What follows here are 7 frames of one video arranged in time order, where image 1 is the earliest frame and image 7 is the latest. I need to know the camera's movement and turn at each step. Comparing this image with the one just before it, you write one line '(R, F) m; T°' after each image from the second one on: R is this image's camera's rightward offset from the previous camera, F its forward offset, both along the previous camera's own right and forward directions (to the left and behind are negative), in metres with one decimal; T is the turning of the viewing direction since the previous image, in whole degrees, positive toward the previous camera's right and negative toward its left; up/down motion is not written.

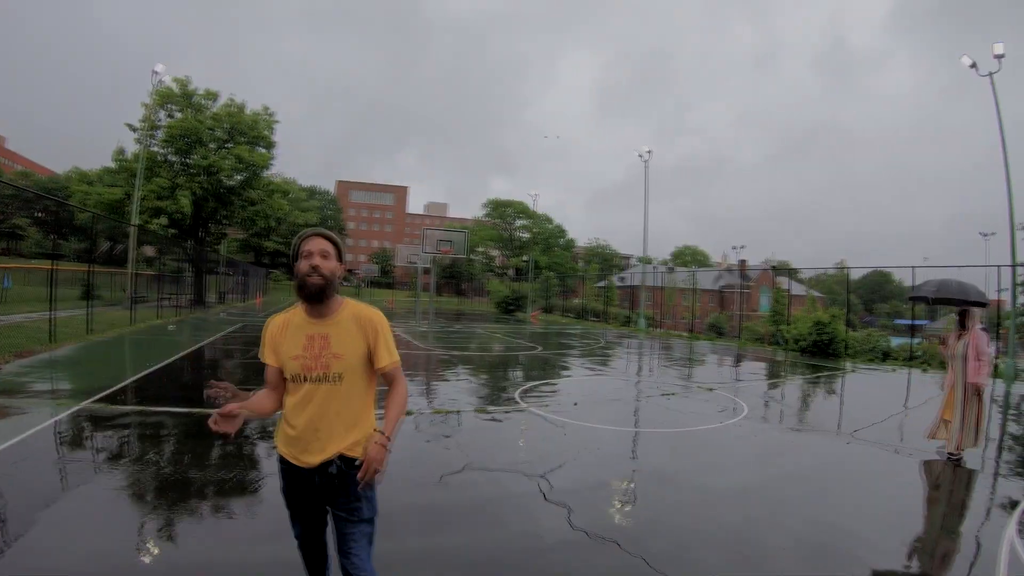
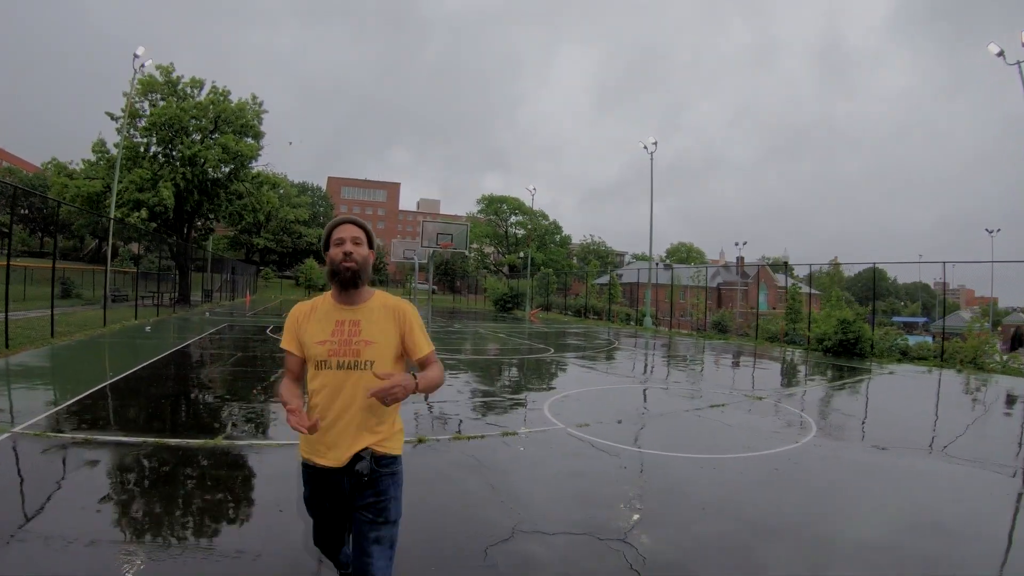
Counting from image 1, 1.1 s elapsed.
(-0.2, +0.5) m; +1°
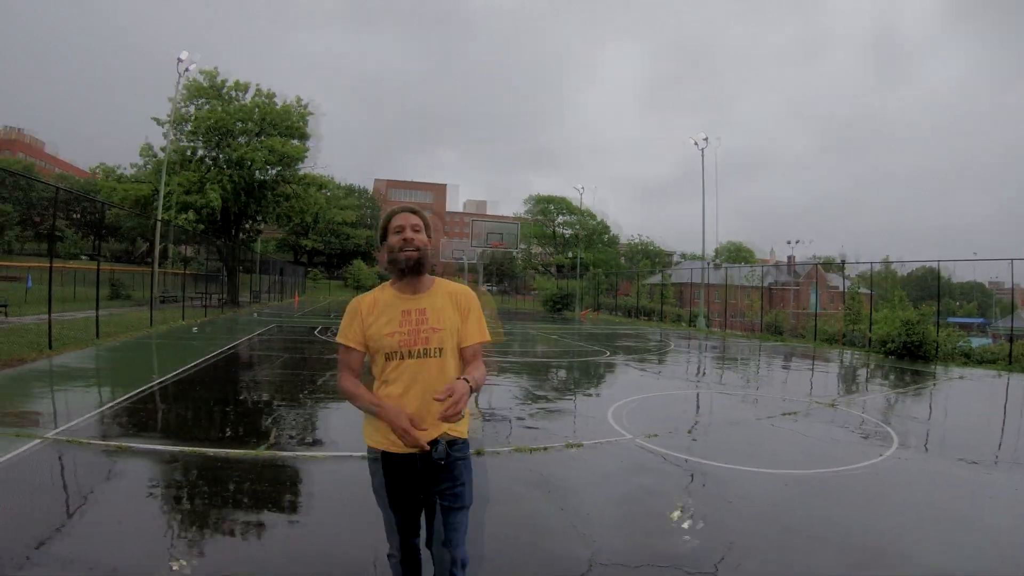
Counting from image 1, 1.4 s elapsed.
(0.0, +0.3) m; -5°
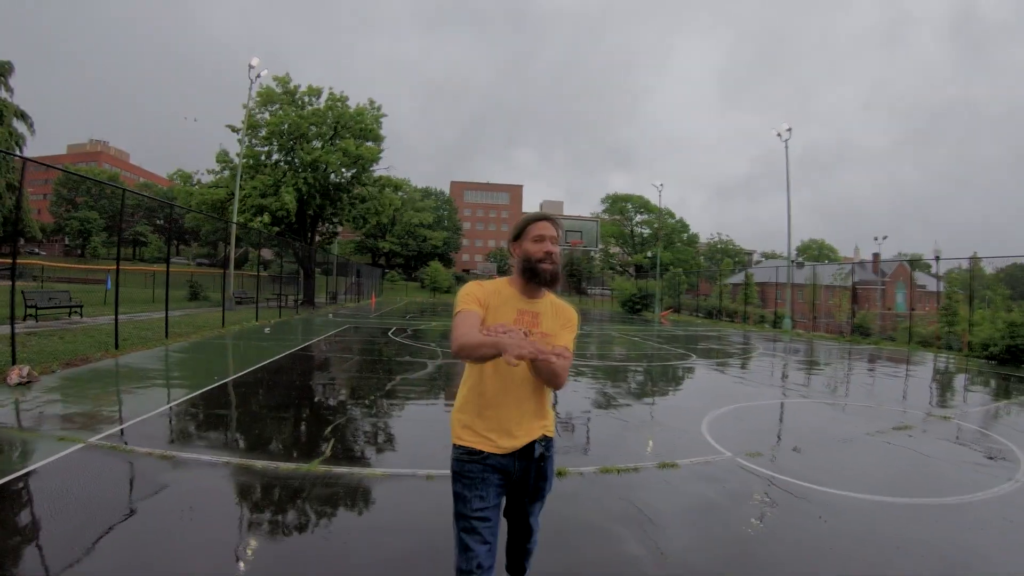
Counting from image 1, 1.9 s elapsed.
(+0.1, +0.5) m; -9°
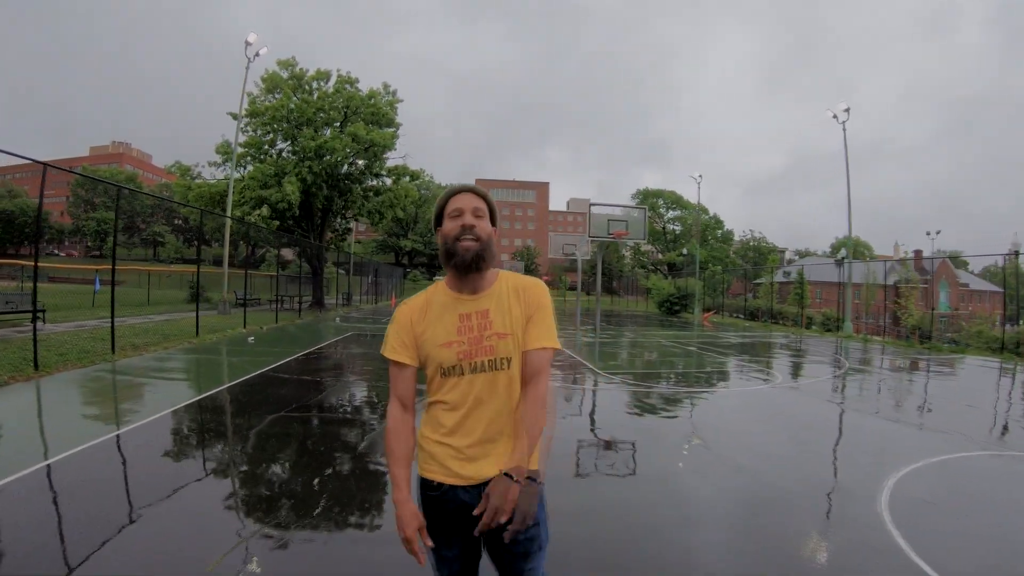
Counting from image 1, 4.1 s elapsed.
(0.0, +1.1) m; -3°
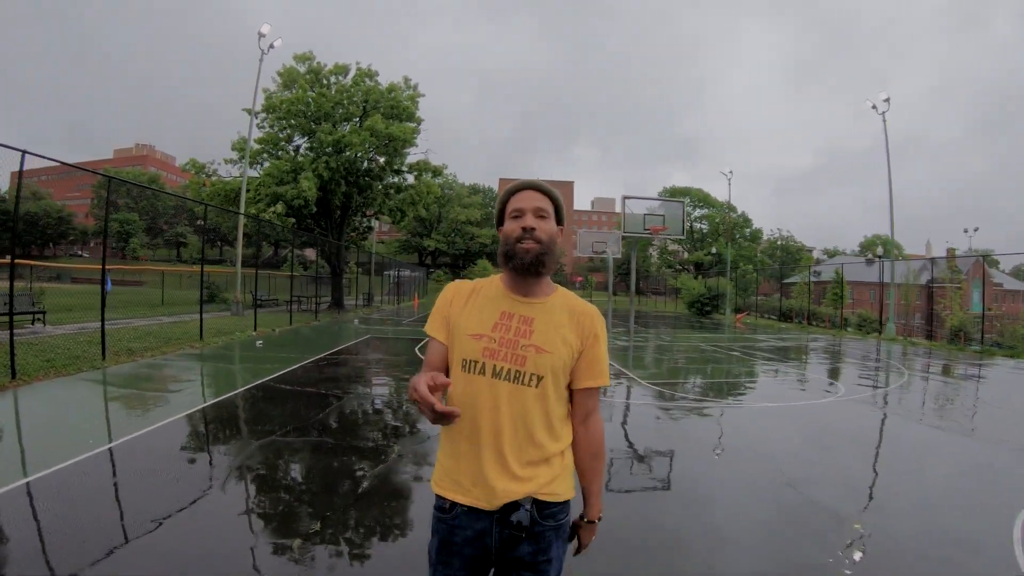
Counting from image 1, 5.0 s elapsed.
(0.0, +0.5) m; -3°
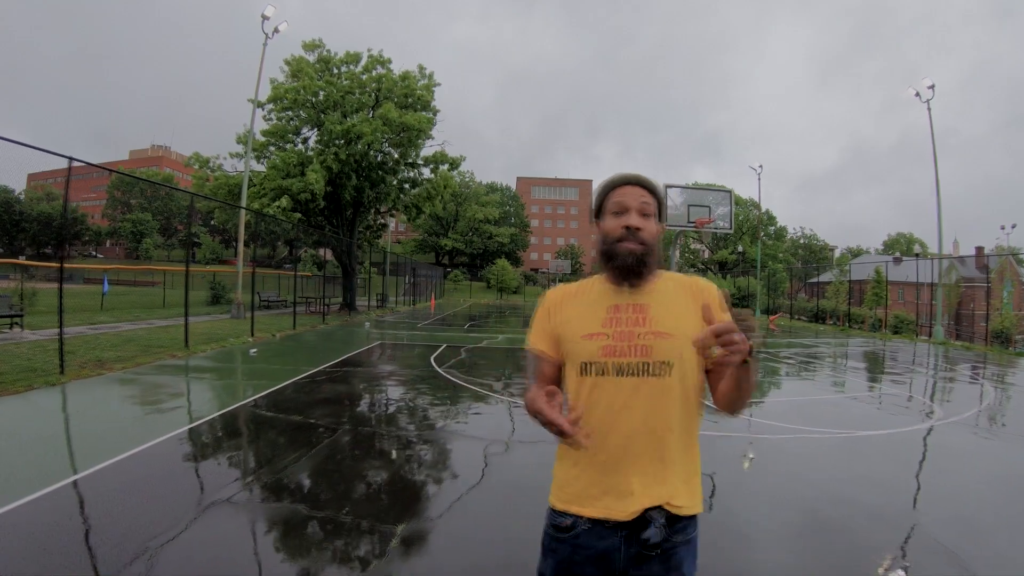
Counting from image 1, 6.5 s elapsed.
(-0.1, +0.6) m; -2°
